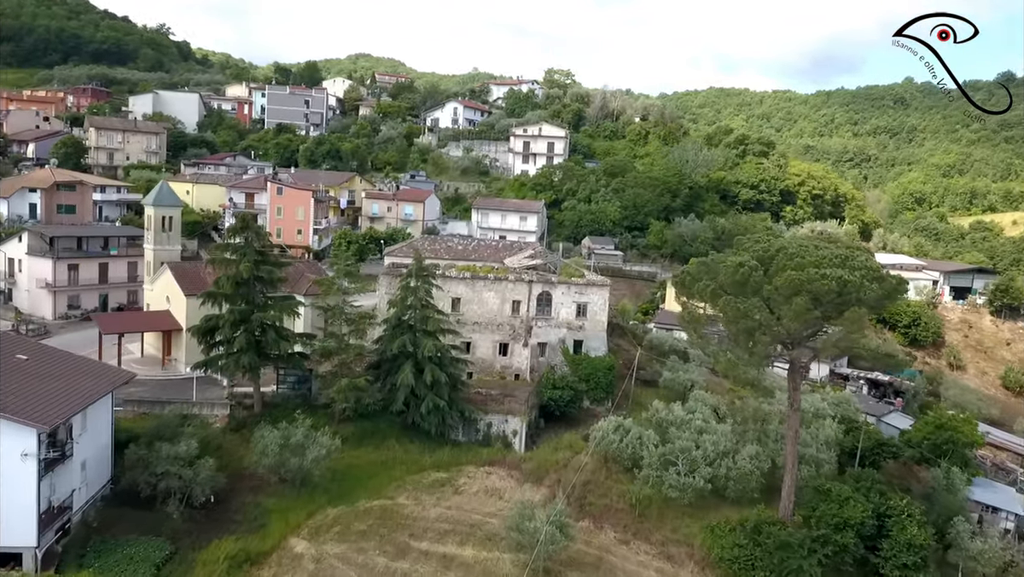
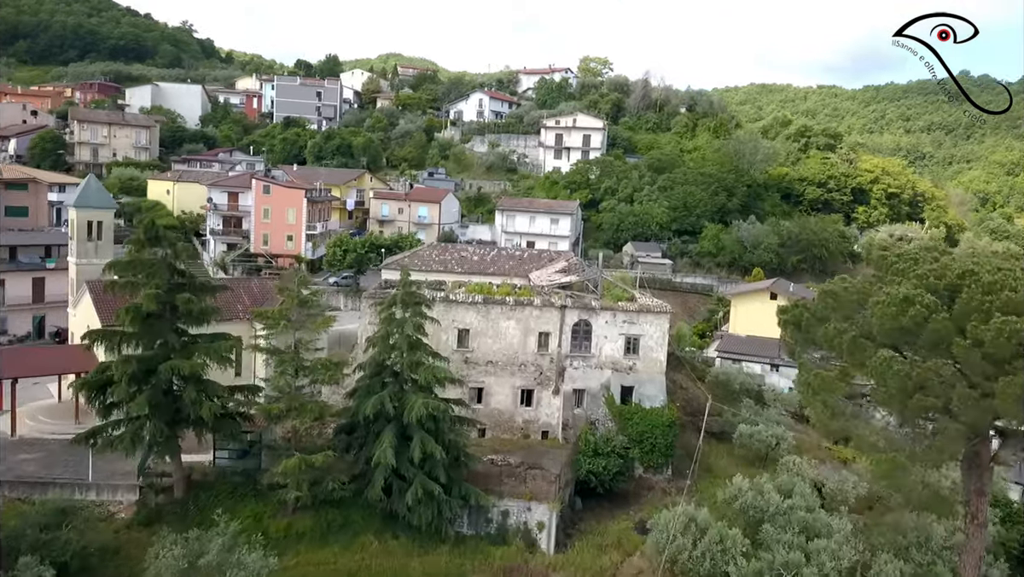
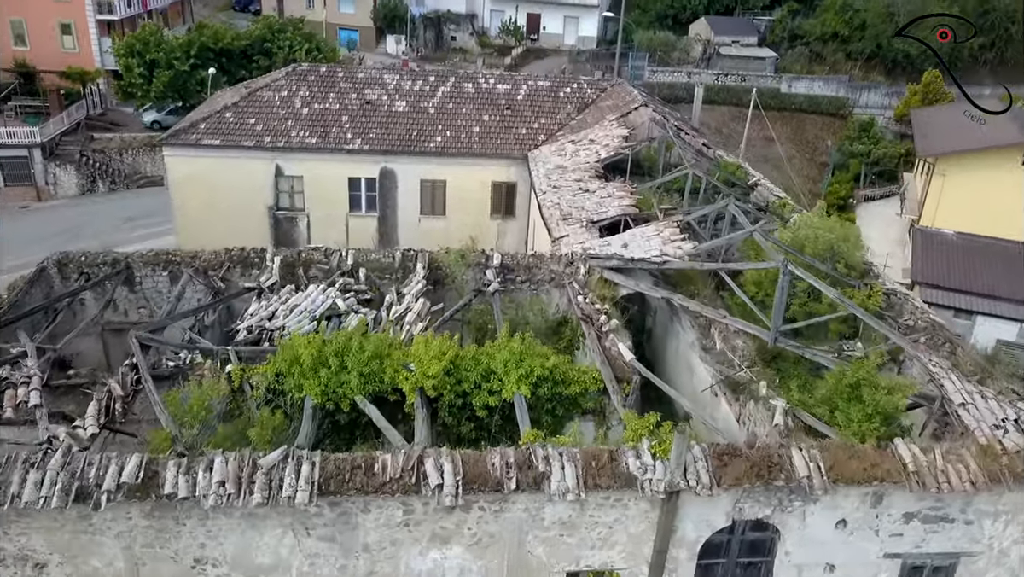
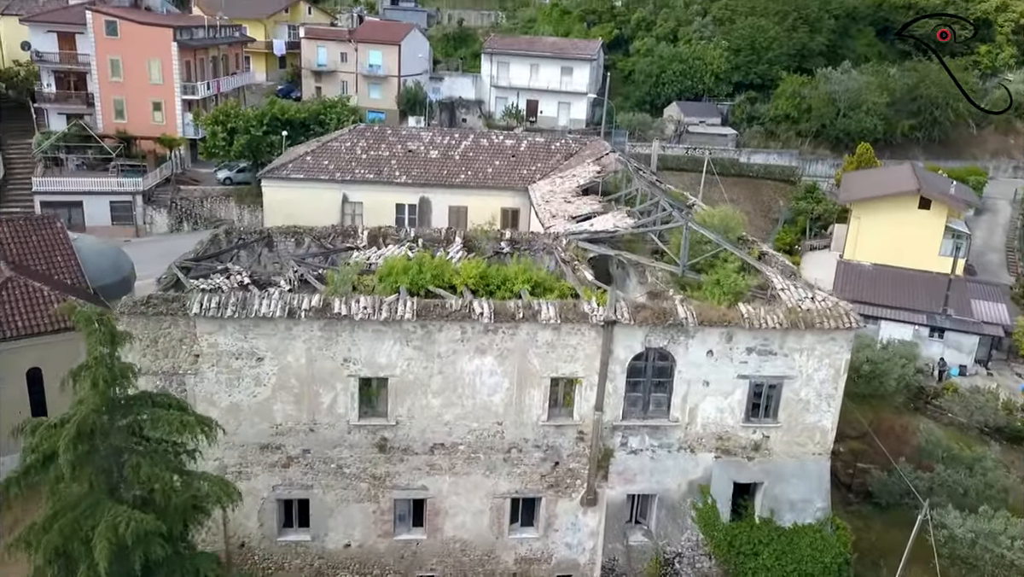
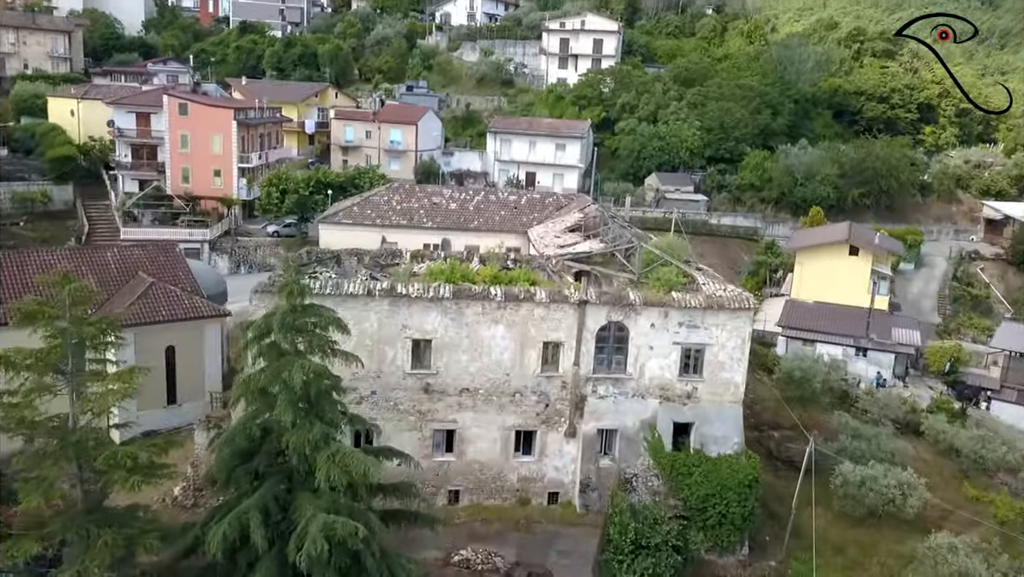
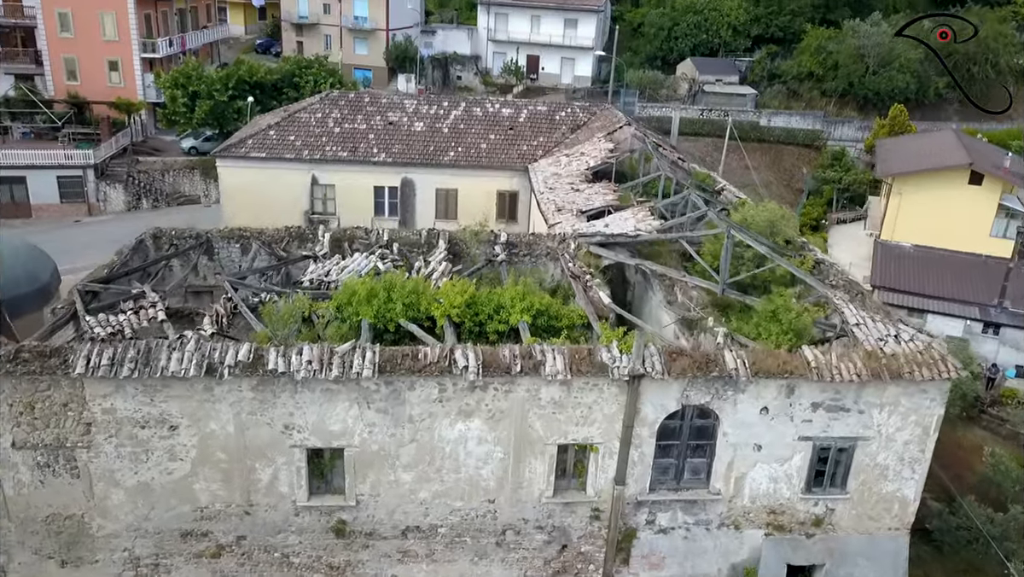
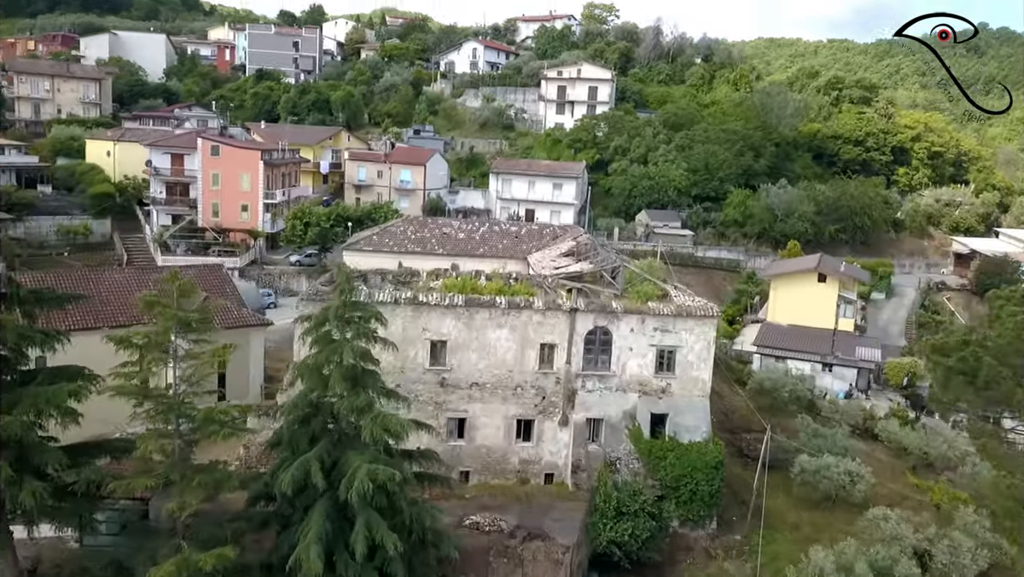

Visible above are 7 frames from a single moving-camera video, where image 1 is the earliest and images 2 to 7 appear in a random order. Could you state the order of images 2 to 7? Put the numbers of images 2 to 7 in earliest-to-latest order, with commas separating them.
2, 7, 5, 4, 6, 3
